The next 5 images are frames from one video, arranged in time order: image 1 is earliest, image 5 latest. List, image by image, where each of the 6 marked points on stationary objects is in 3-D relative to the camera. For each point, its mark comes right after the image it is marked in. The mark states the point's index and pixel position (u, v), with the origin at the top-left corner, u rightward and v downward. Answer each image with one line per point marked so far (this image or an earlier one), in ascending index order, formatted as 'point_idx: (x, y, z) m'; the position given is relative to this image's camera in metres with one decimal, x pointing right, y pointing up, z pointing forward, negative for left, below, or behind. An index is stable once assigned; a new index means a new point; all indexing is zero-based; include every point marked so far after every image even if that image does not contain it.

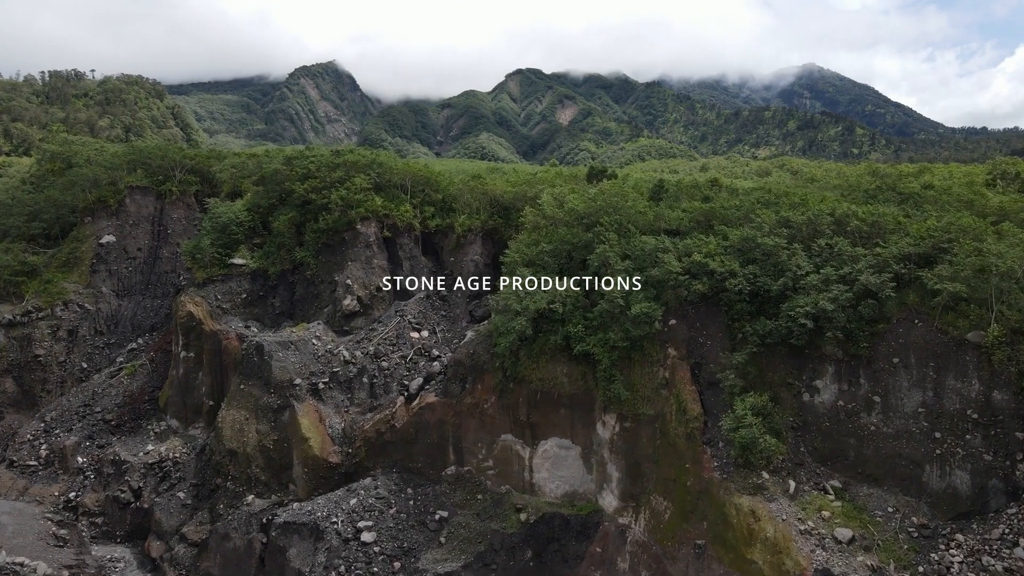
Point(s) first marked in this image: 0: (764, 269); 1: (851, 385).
0: (+6.0, +0.4, +19.3) m
1: (+7.7, -2.2, +18.3) m
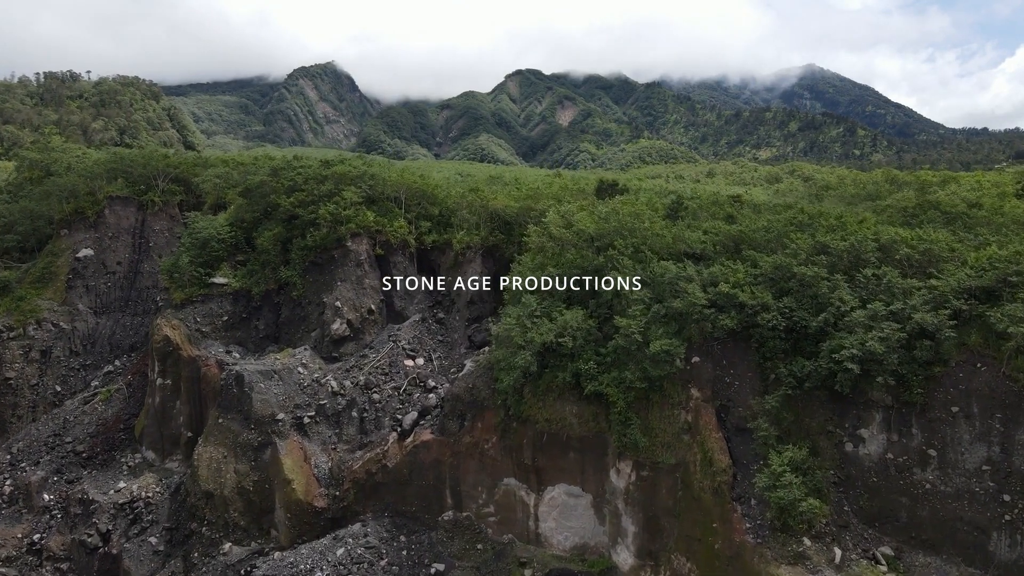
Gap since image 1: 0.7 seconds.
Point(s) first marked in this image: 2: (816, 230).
0: (+6.1, -0.3, +17.1) m
1: (+7.7, -2.9, +16.1) m
2: (+7.0, +1.3, +18.8) m
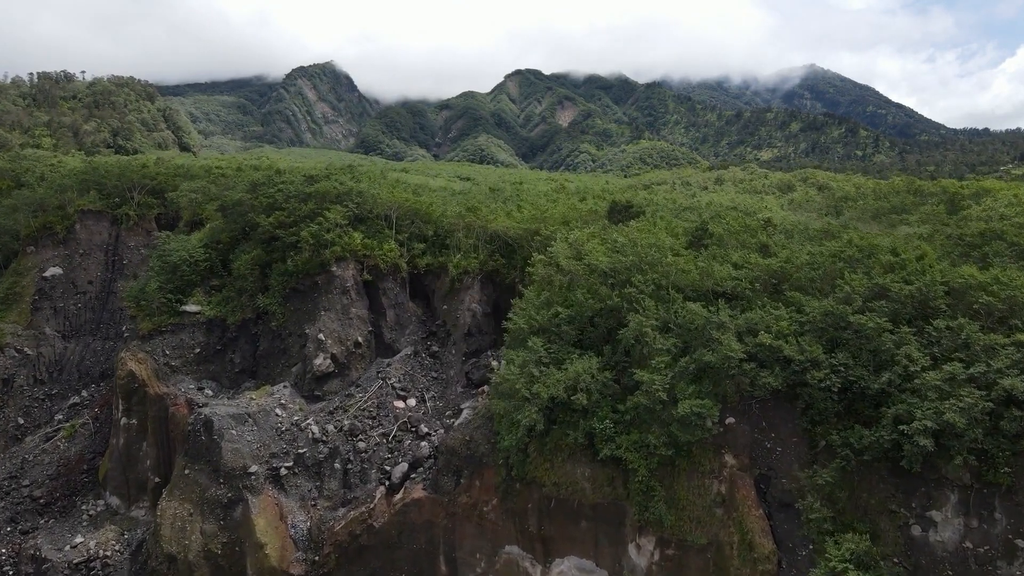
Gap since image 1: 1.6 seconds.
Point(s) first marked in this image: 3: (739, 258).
0: (+6.2, -1.2, +14.4) m
1: (+7.8, -3.9, +13.4) m
2: (+7.1, +0.4, +16.1) m
3: (+5.2, +0.7, +18.5) m
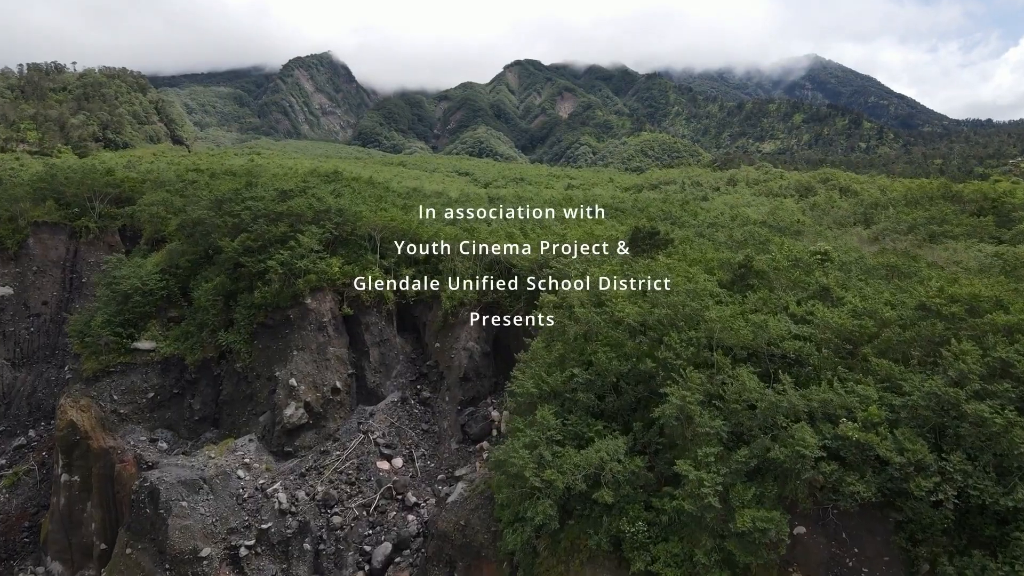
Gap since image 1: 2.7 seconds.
0: (+6.3, -2.3, +10.9) m
1: (+7.9, -5.0, +9.9) m
2: (+7.2, -0.7, +12.6) m
3: (+5.3, -0.3, +15.0) m
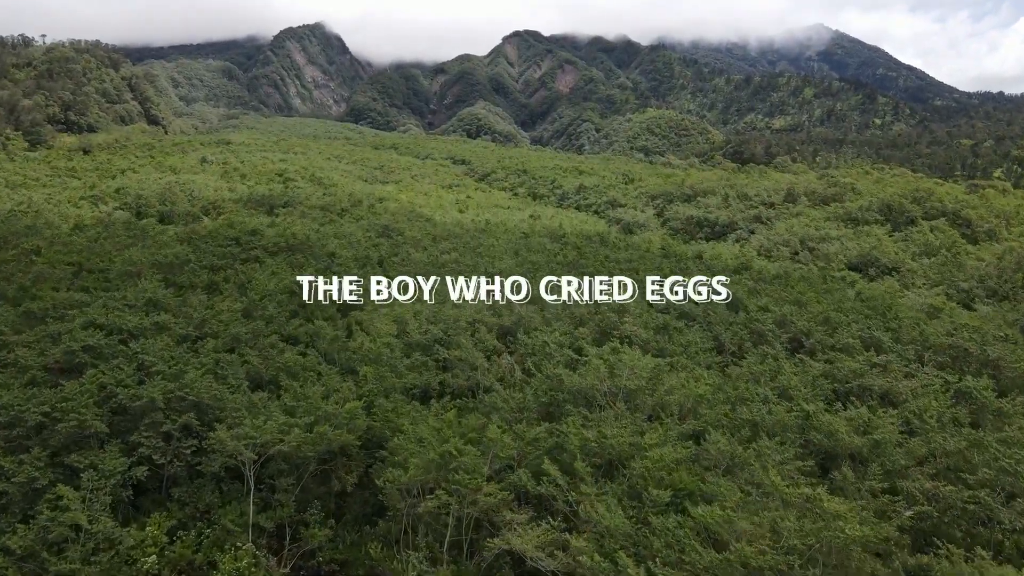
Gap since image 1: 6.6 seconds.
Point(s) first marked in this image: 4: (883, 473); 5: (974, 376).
0: (+6.6, -6.6, -1.0) m
1: (+8.2, -9.3, -2.0) m
2: (+7.5, -4.9, +0.5) m
3: (+5.6, -4.4, +2.9) m
4: (+5.6, -2.2, +11.5) m
5: (+9.8, -1.6, +16.1) m
